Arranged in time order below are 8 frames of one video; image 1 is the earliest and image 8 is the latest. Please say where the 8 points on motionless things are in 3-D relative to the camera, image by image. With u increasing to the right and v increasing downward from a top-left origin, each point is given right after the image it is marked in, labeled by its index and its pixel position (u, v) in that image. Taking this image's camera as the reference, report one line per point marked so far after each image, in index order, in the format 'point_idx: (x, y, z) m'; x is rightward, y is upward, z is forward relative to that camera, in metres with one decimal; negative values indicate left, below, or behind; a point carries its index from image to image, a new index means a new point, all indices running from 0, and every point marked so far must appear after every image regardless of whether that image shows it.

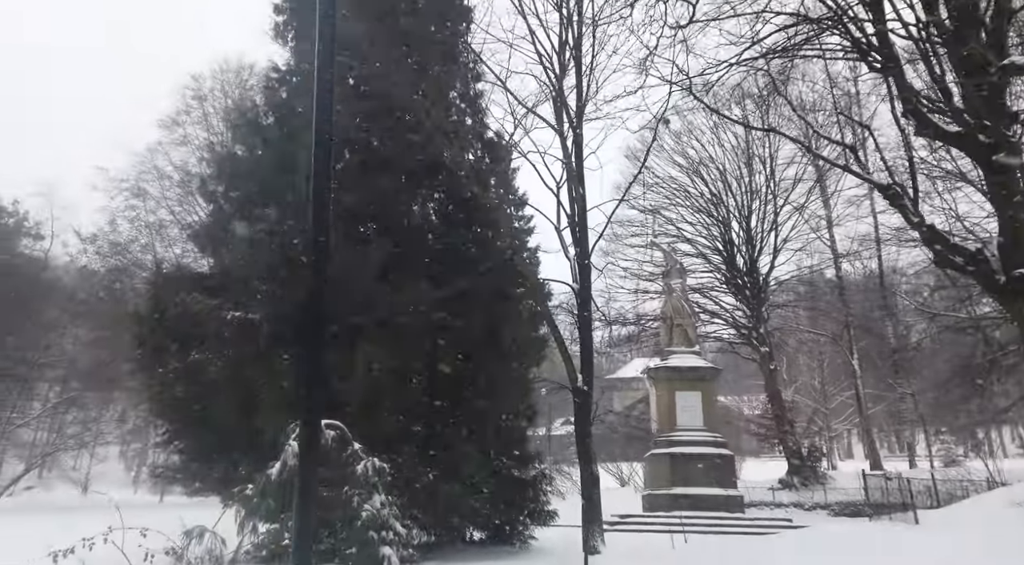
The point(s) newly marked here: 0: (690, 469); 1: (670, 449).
0: (+3.8, -4.0, +14.6) m
1: (+3.4, -3.6, +14.8) m
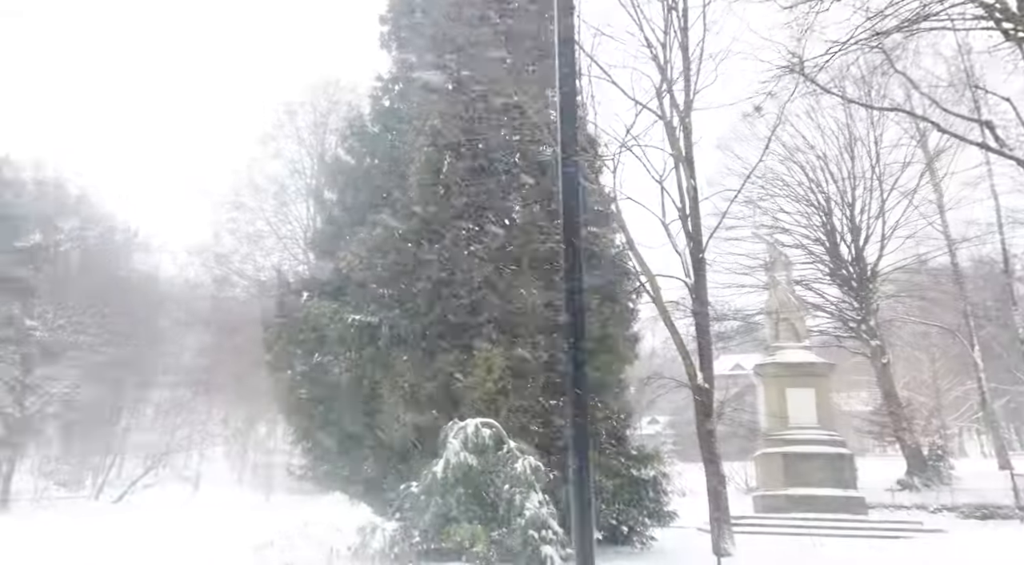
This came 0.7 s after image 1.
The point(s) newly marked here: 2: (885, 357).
0: (+6.0, -3.8, +14.0) m
1: (+5.6, -3.4, +14.2) m
2: (+10.5, -2.1, +19.5) m
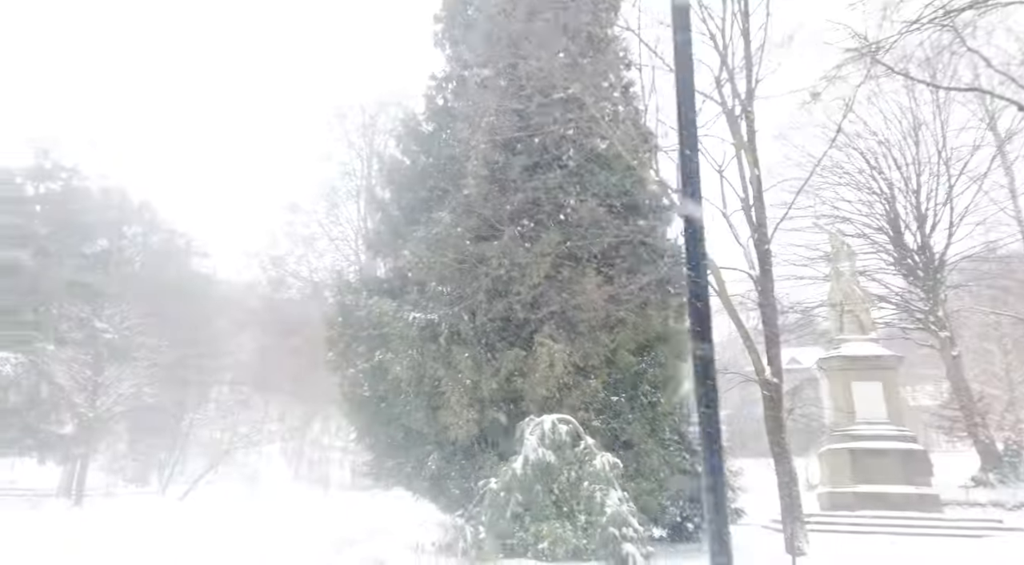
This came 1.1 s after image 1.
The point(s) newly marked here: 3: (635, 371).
0: (+7.1, -3.6, +13.5) m
1: (+6.8, -3.2, +13.8) m
2: (+12.0, -1.8, +18.7) m
3: (+1.6, -1.2, +9.0) m
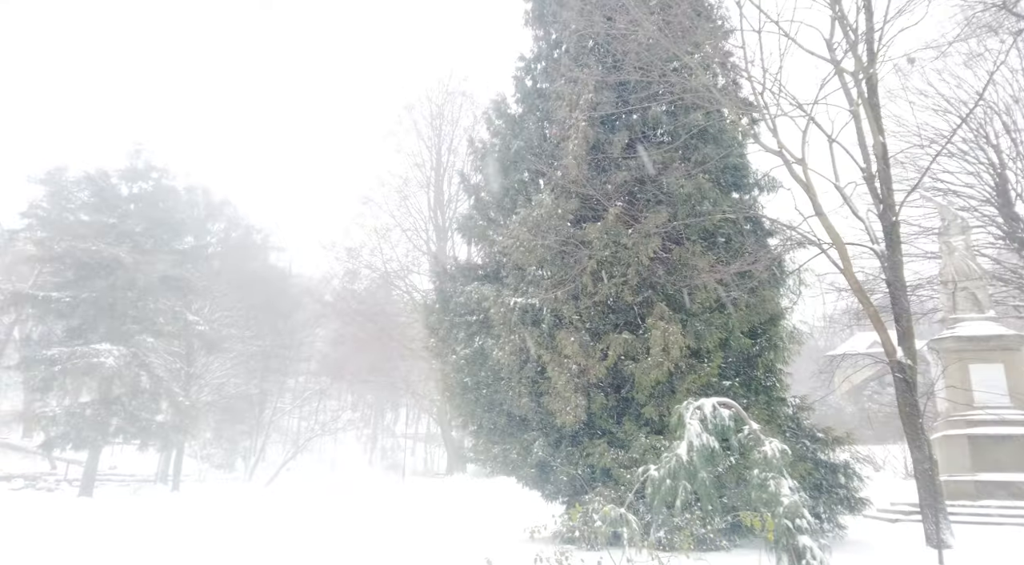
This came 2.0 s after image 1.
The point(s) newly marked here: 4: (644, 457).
0: (+8.9, -3.1, +12.6) m
1: (+8.6, -2.8, +12.9) m
2: (+14.2, -1.1, +17.3) m
3: (+2.9, -0.9, +8.5) m
4: (+1.5, -2.0, +7.9) m
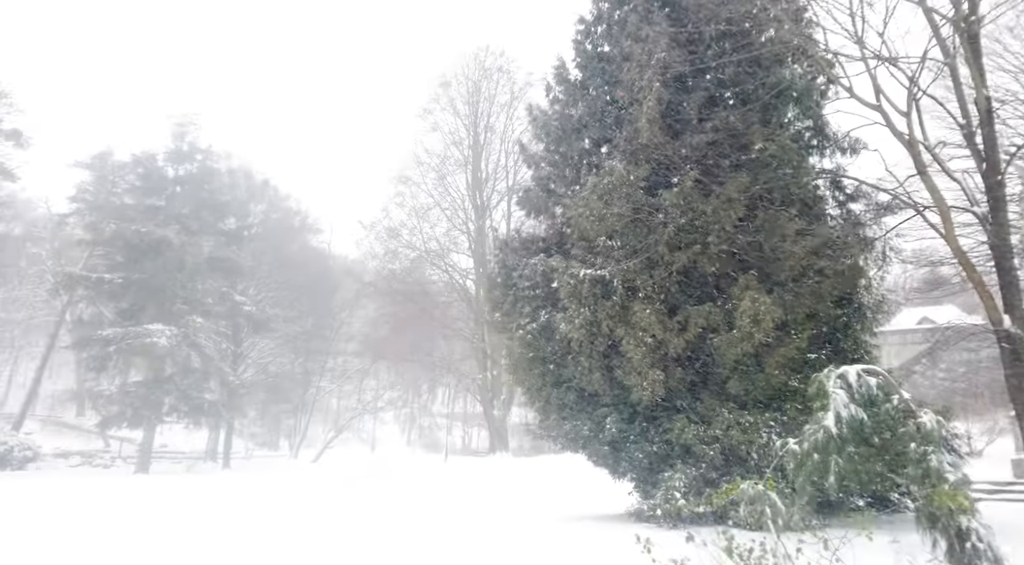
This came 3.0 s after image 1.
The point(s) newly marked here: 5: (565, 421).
0: (+10.0, -2.6, +11.9) m
1: (+9.7, -2.2, +12.2) m
2: (+15.5, -0.4, +16.3) m
3: (+3.8, -0.5, +8.1) m
4: (+2.4, -1.7, +7.6) m
5: (+0.7, -1.9, +9.3) m
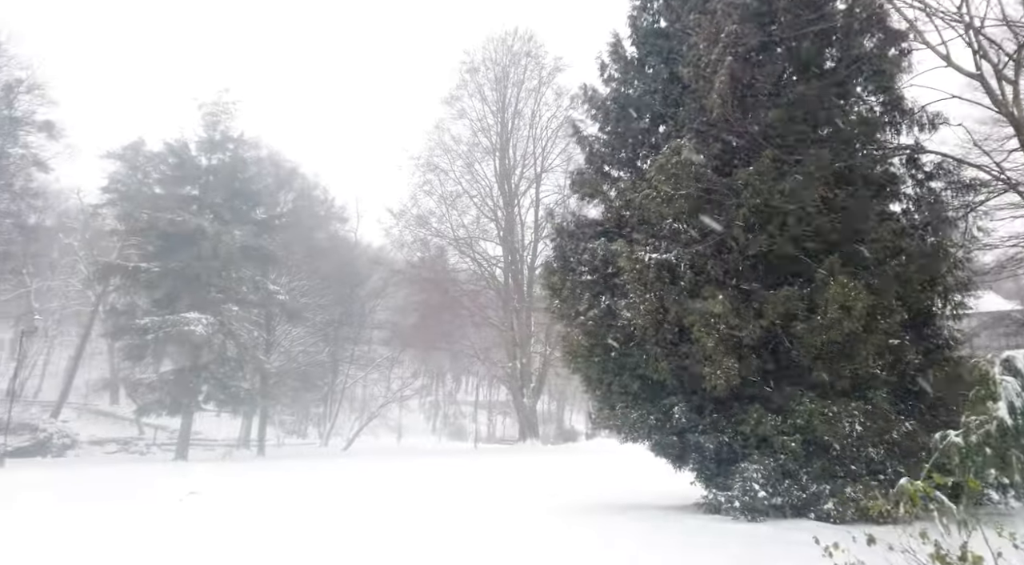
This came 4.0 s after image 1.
0: (+10.9, -2.3, +11.4) m
1: (+10.6, -1.9, +11.7) m
2: (+16.5, 0.0, +15.5) m
3: (+4.6, -0.3, +7.7) m
4: (+3.1, -1.5, +7.2) m
5: (+1.5, -1.7, +9.0) m
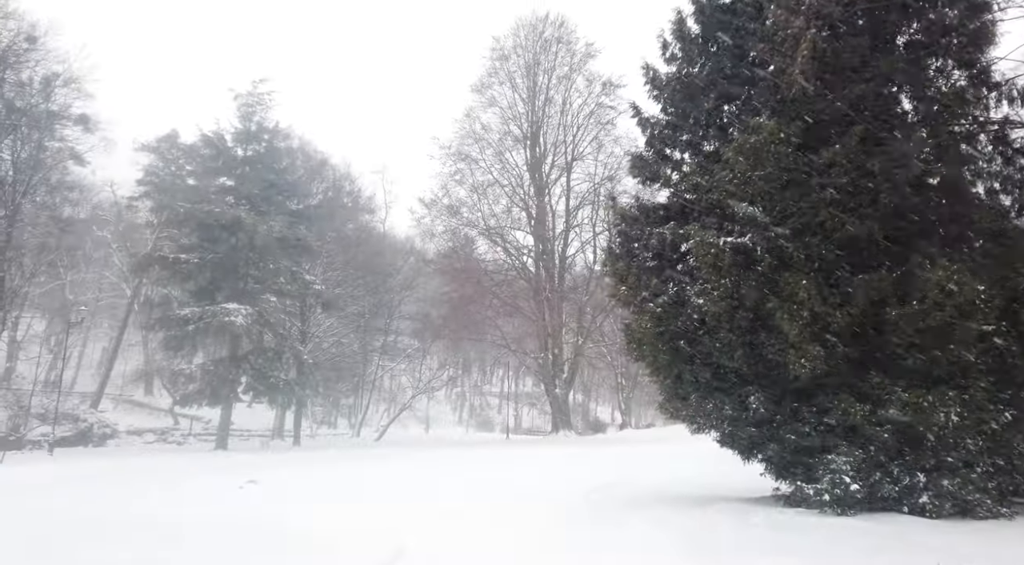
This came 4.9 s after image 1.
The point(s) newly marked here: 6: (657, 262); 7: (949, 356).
0: (+11.8, -2.0, +10.8) m
1: (+11.5, -1.6, +11.1) m
2: (+17.5, +0.3, +14.7) m
3: (+5.4, -0.1, +7.3) m
4: (+3.9, -1.3, +6.9) m
5: (+2.4, -1.5, +8.7) m
6: (+2.0, +0.3, +9.4) m
7: (+4.3, -0.7, +6.9) m
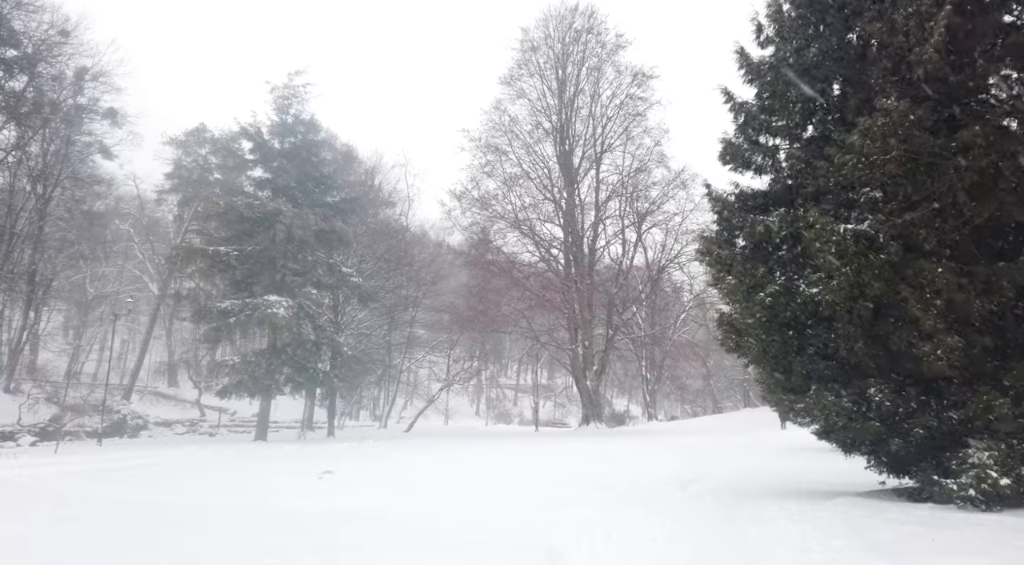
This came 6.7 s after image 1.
0: (+13.1, -1.8, +10.4) m
1: (+12.9, -1.5, +10.7) m
2: (+18.9, +0.5, +14.3) m
3: (+6.7, 0.0, +7.0) m
4: (+5.2, -1.2, +6.6) m
5: (+3.7, -1.3, +8.5) m
6: (+3.3, +0.4, +9.1) m
7: (+5.6, -0.6, +6.6) m
